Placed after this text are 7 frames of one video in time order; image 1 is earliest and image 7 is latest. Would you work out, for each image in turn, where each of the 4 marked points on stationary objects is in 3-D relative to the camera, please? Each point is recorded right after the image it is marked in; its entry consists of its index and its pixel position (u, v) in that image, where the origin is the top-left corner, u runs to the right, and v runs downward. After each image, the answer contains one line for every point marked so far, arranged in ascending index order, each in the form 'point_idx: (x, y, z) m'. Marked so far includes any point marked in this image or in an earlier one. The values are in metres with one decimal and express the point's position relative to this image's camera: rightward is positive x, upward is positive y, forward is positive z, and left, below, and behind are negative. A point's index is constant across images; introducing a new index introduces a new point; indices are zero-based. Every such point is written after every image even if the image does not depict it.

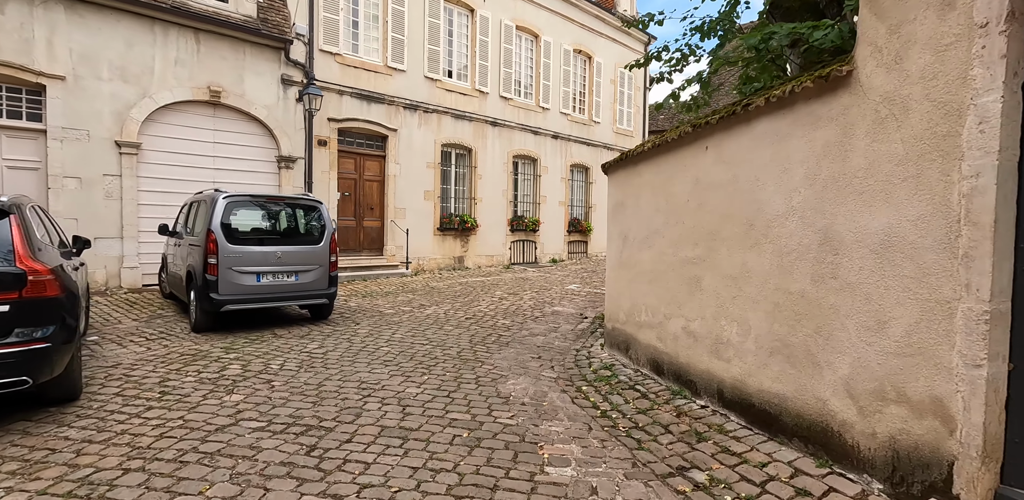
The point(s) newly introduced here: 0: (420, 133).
0: (-2.1, +2.7, +12.7) m
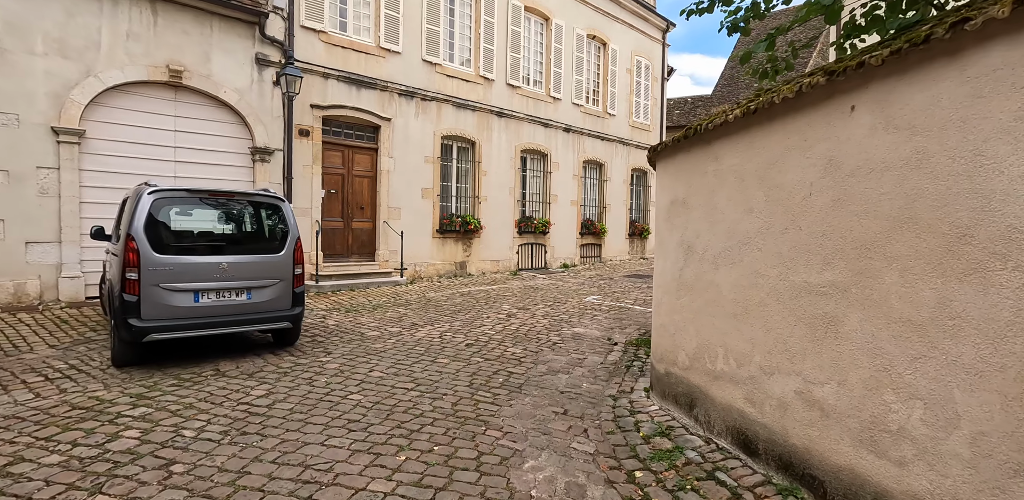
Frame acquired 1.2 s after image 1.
0: (-2.0, +2.6, +11.3) m
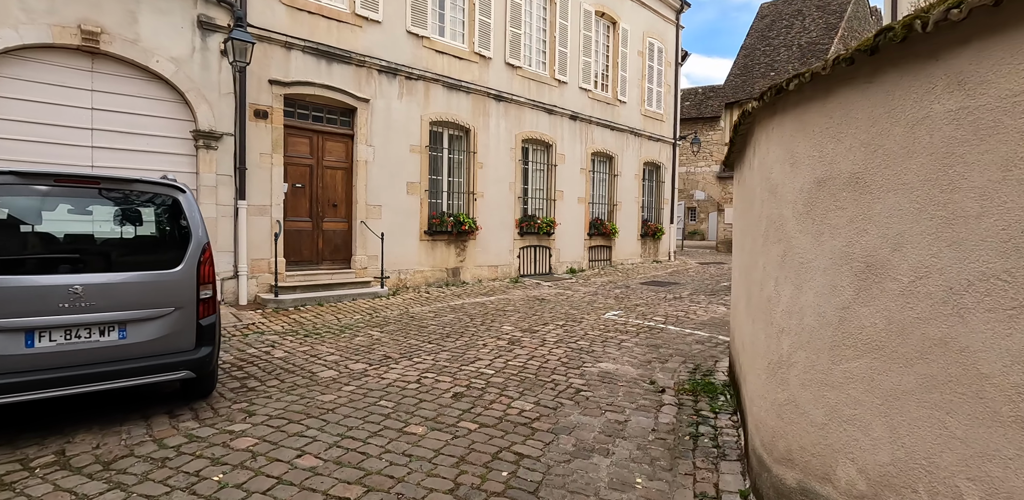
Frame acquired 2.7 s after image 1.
0: (-2.0, +2.5, +9.6) m
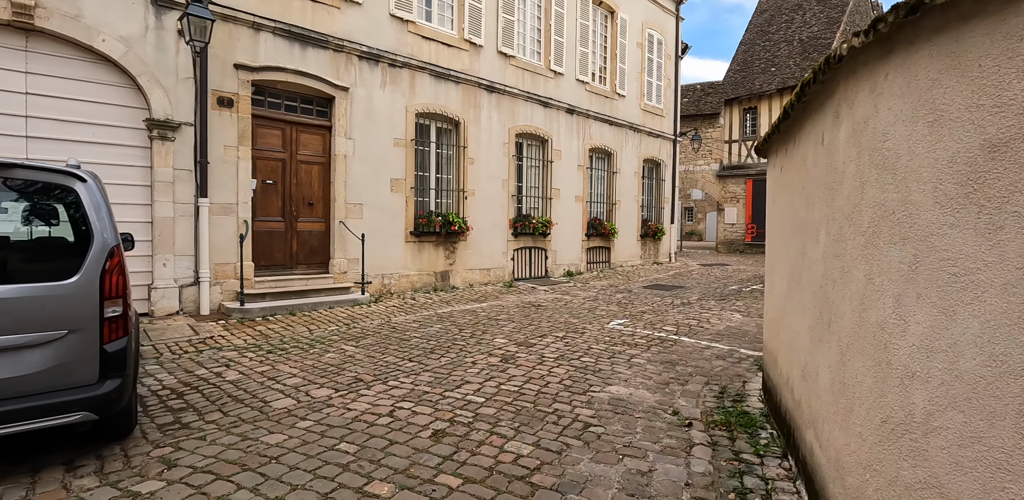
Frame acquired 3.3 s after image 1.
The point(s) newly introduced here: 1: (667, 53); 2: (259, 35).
0: (-2.1, +2.5, +8.8) m
1: (+4.5, +5.7, +15.6) m
2: (-3.5, +3.0, +7.4) m
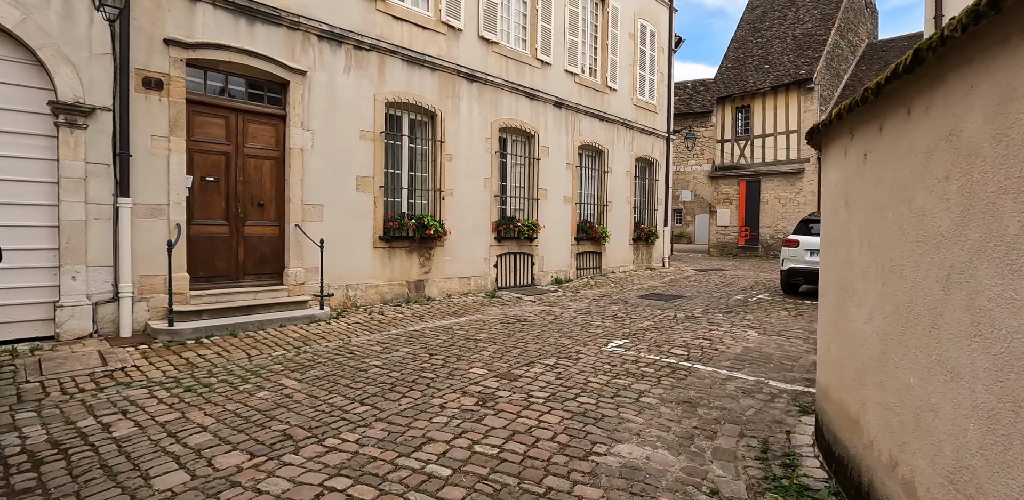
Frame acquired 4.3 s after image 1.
0: (-2.3, +2.4, +7.7) m
1: (+4.0, +5.6, +14.7) m
2: (-3.7, +2.9, +6.3) m
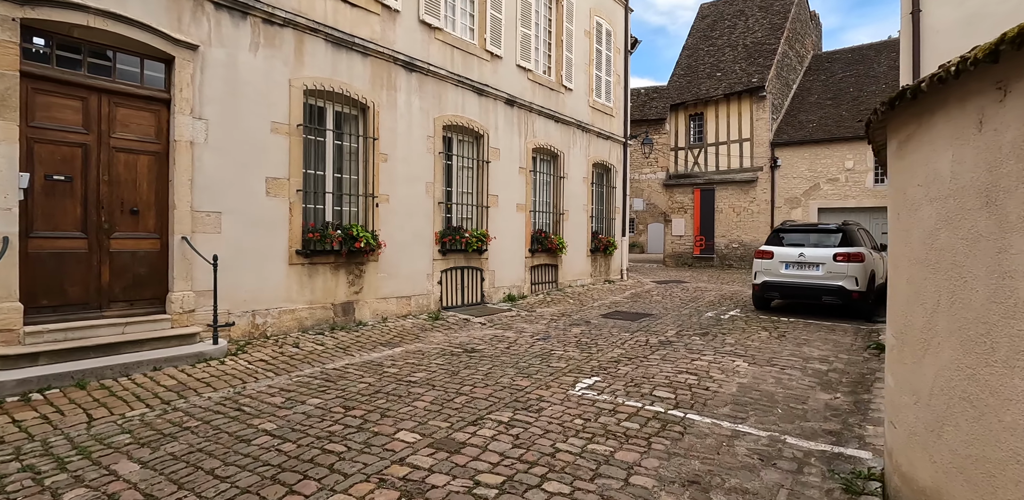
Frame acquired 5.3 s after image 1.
0: (-3.0, +2.2, +6.3) m
1: (+2.7, +5.3, +14.0) m
2: (-4.2, +2.7, +4.8) m
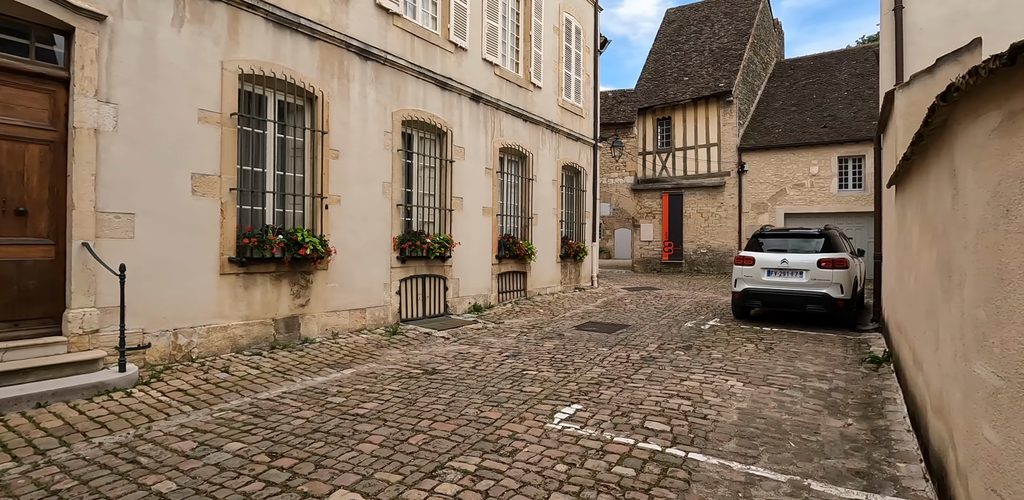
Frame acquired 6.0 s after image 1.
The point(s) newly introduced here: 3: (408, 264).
0: (-3.3, +2.1, +5.5) m
1: (+1.8, +5.1, +13.5) m
2: (-4.5, +2.6, +3.9) m
3: (-1.6, -0.2, +8.1) m
